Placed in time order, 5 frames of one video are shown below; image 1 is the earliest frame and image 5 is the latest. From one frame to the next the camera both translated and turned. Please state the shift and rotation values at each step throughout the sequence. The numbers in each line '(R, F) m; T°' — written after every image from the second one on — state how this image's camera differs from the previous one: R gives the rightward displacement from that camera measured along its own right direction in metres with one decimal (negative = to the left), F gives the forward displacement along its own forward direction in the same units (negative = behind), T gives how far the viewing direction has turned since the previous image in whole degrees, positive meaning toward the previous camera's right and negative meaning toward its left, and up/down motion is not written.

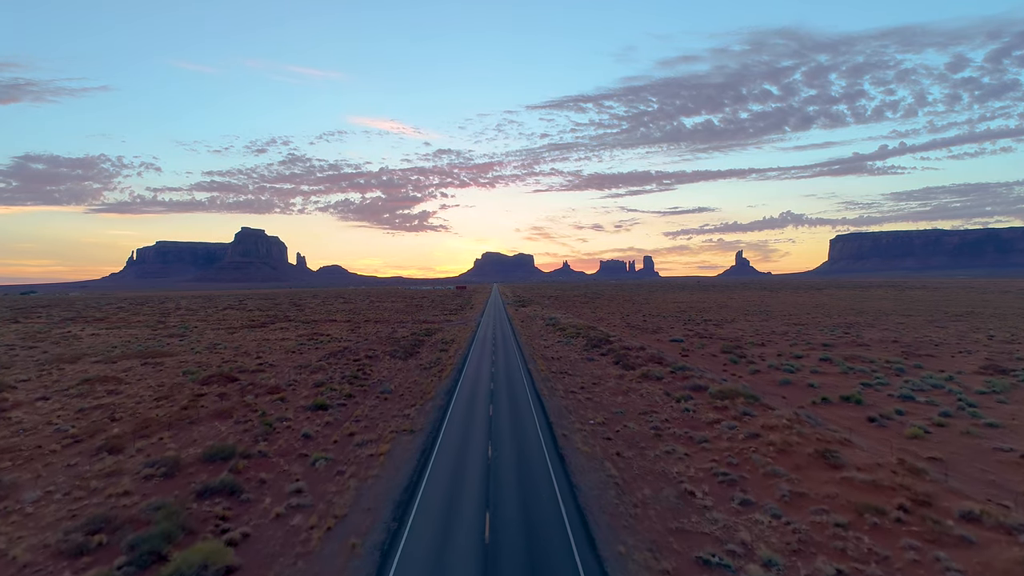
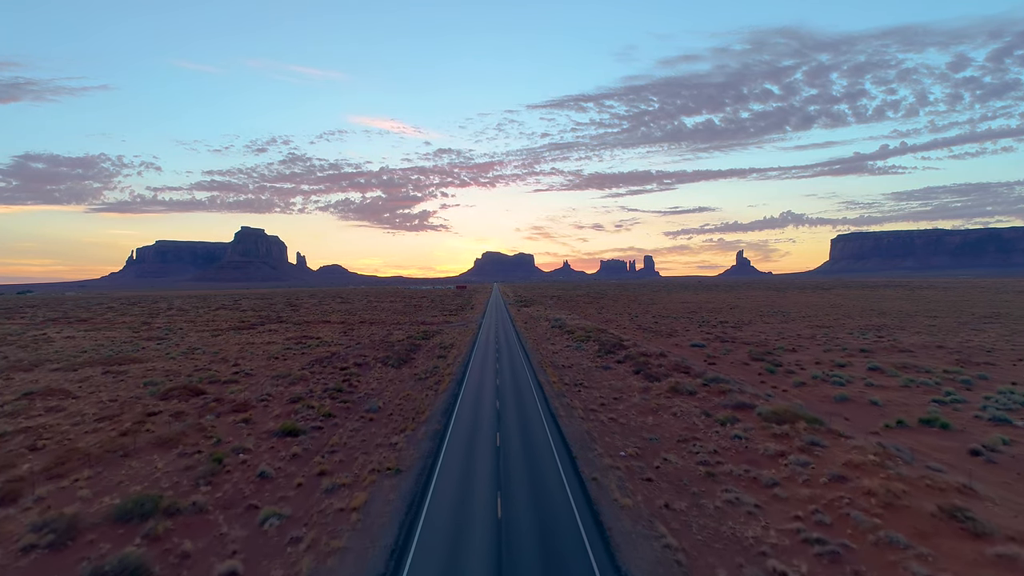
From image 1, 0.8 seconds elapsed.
(-0.5, +4.8) m; 0°
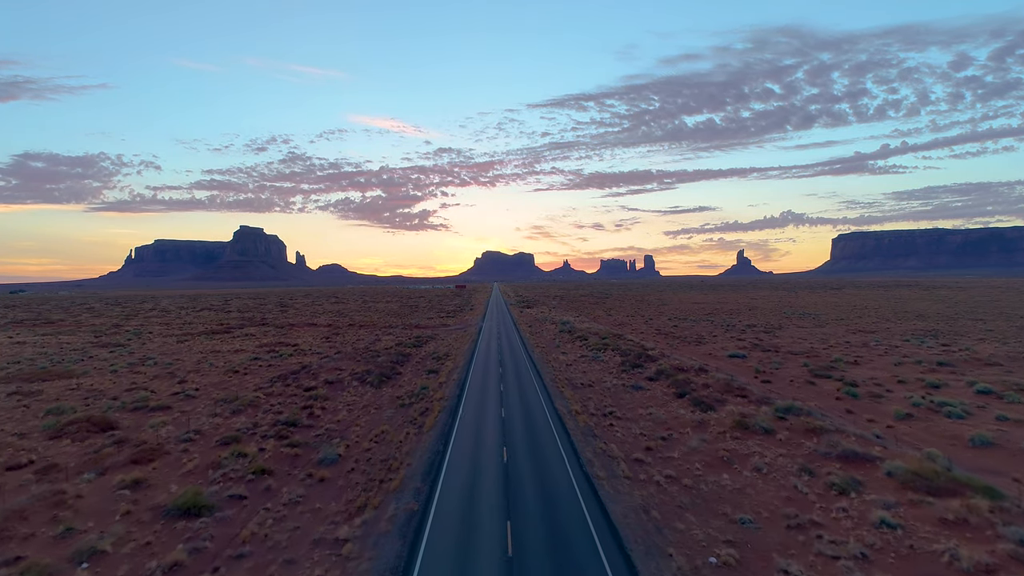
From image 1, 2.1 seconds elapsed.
(-0.5, +7.8) m; 0°
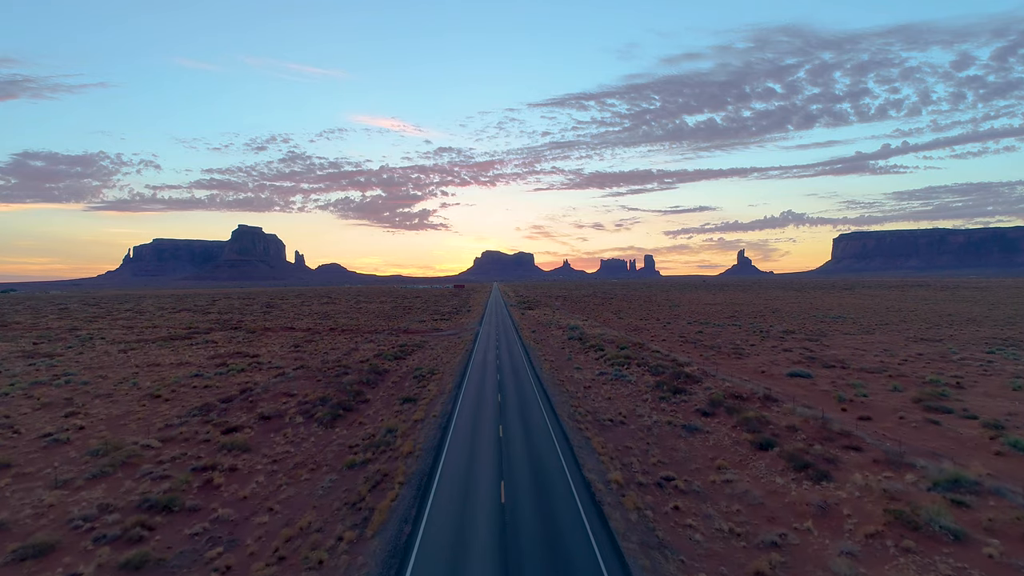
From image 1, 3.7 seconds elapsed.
(-0.2, +9.0) m; 0°
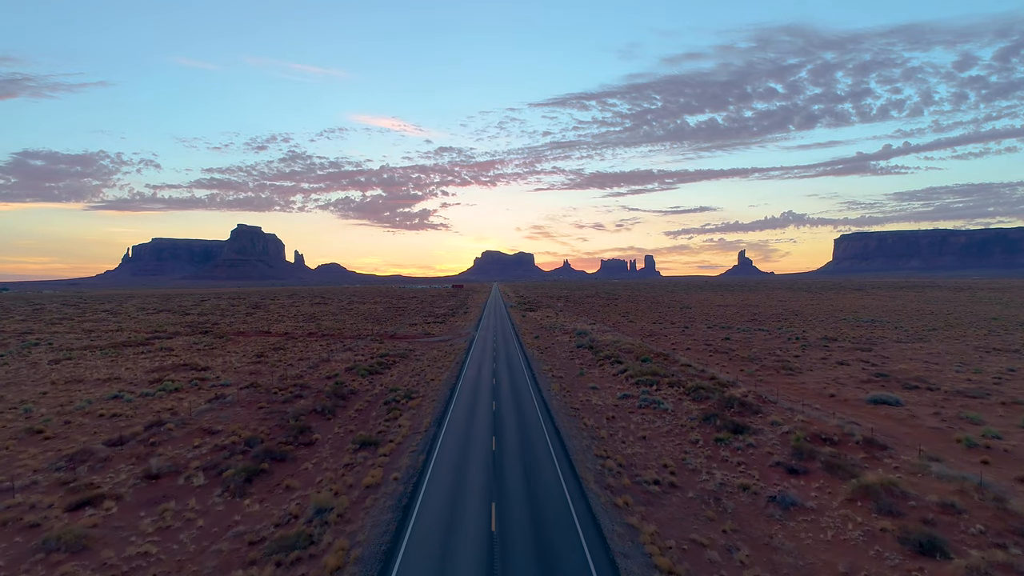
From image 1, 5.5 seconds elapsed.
(0.0, +7.7) m; 0°
